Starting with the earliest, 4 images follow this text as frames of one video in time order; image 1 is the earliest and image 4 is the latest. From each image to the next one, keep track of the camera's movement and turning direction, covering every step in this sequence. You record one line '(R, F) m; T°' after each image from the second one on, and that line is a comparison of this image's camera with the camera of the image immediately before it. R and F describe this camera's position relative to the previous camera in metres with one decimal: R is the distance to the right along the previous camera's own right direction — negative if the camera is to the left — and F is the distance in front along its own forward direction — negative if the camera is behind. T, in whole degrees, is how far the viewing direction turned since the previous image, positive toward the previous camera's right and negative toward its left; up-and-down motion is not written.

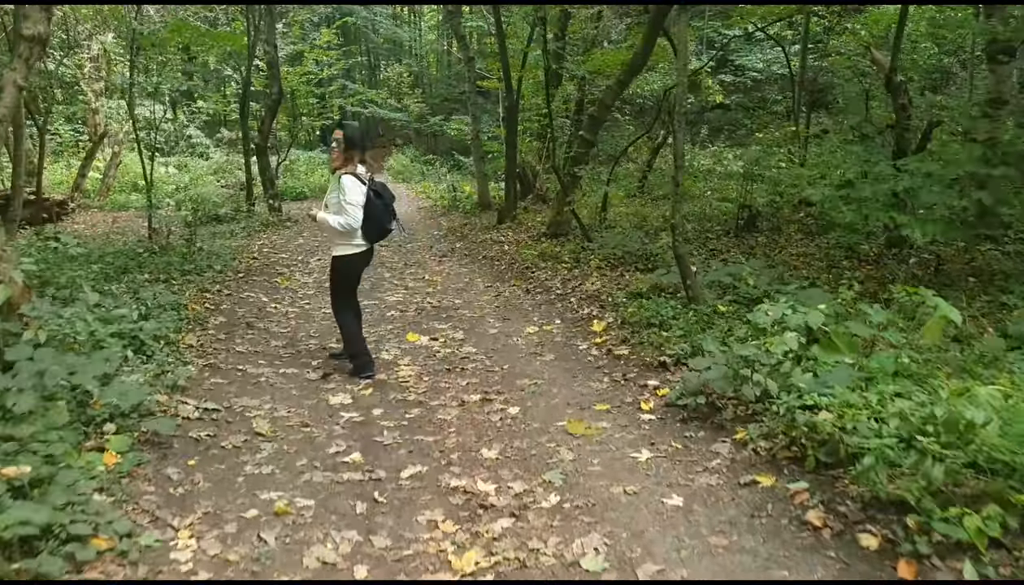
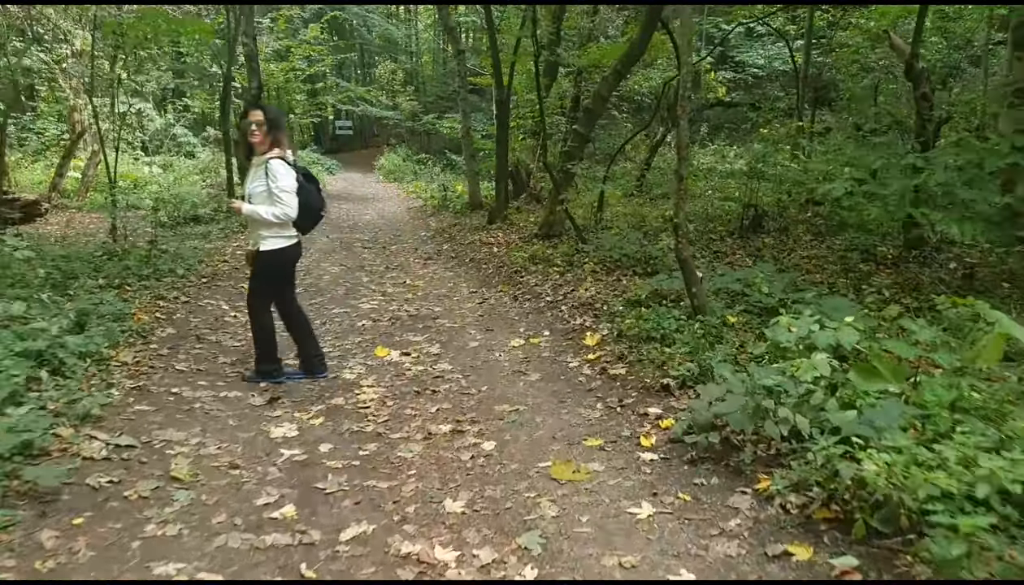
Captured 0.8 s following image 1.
(+0.1, +0.8) m; 0°
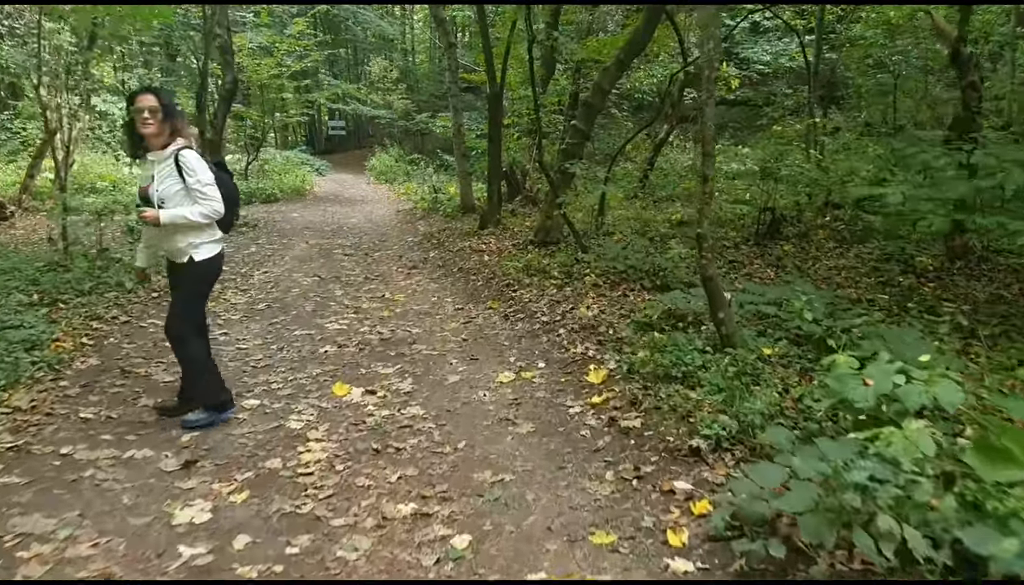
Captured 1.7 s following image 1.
(+0.1, +1.0) m; 0°
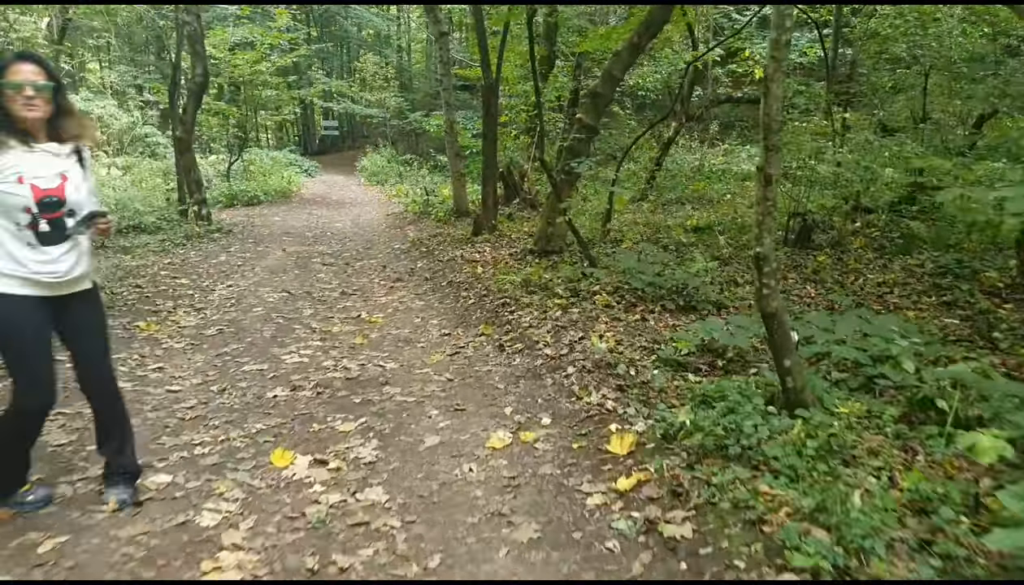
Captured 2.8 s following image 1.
(0.0, +1.2) m; 0°
